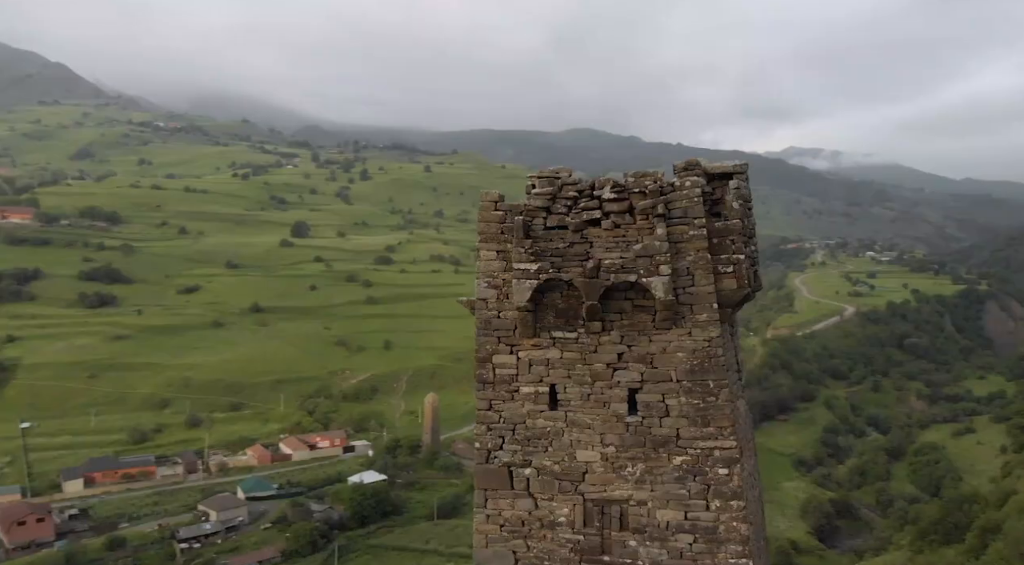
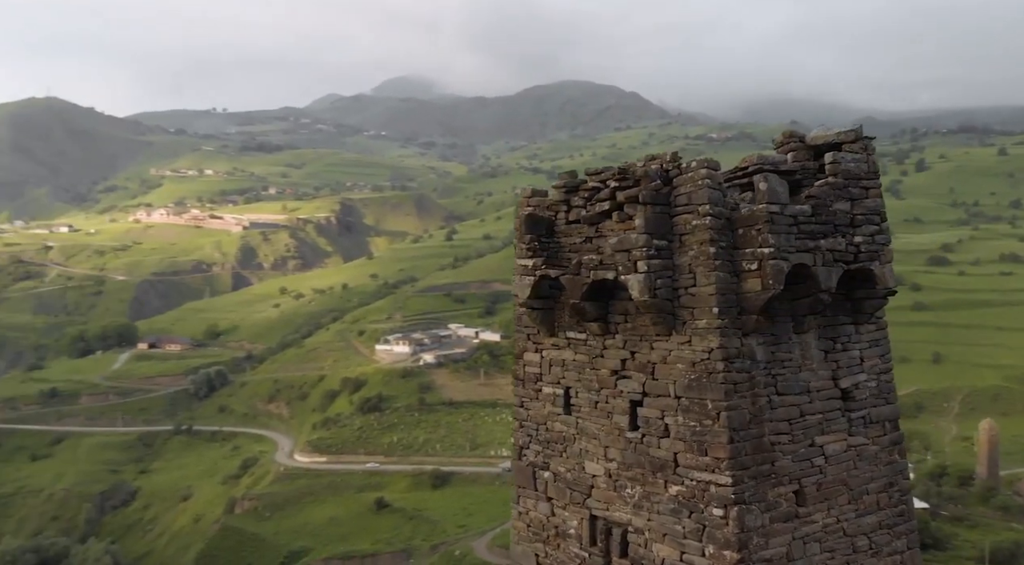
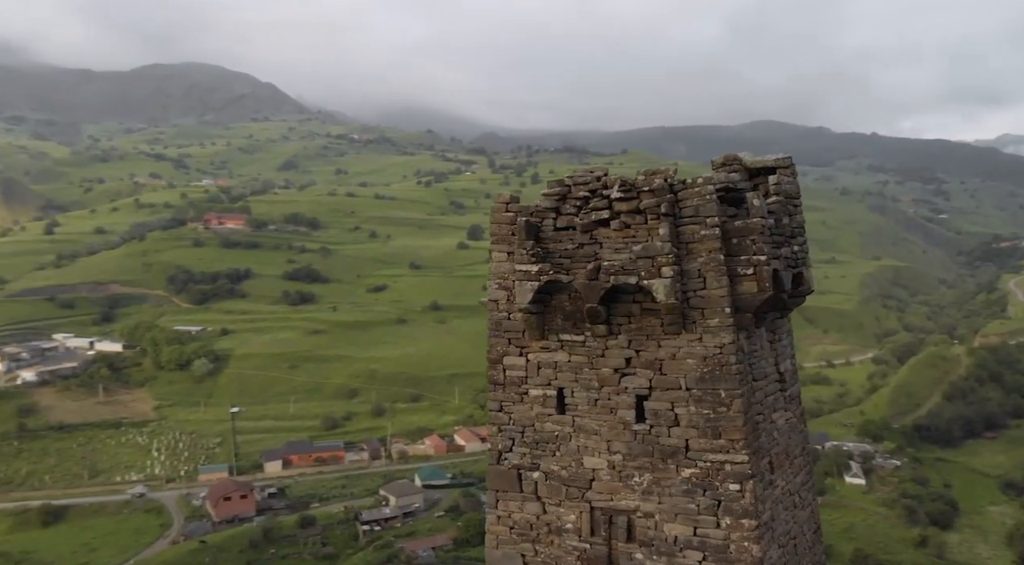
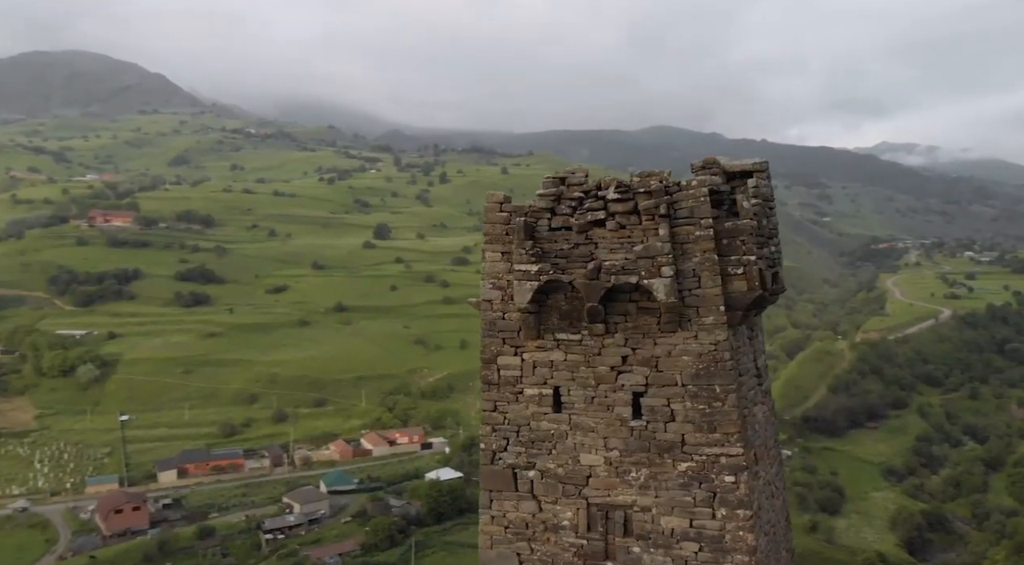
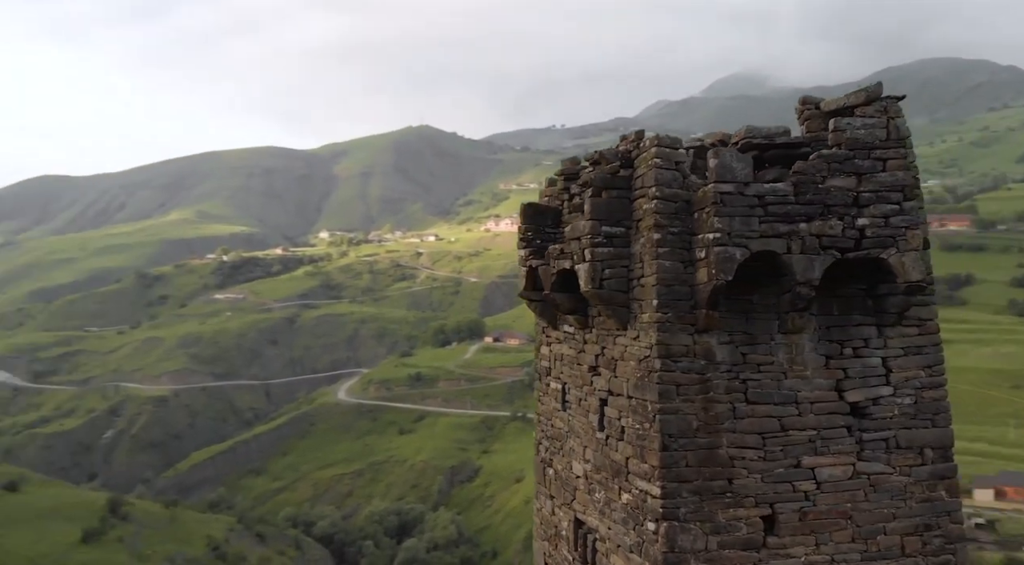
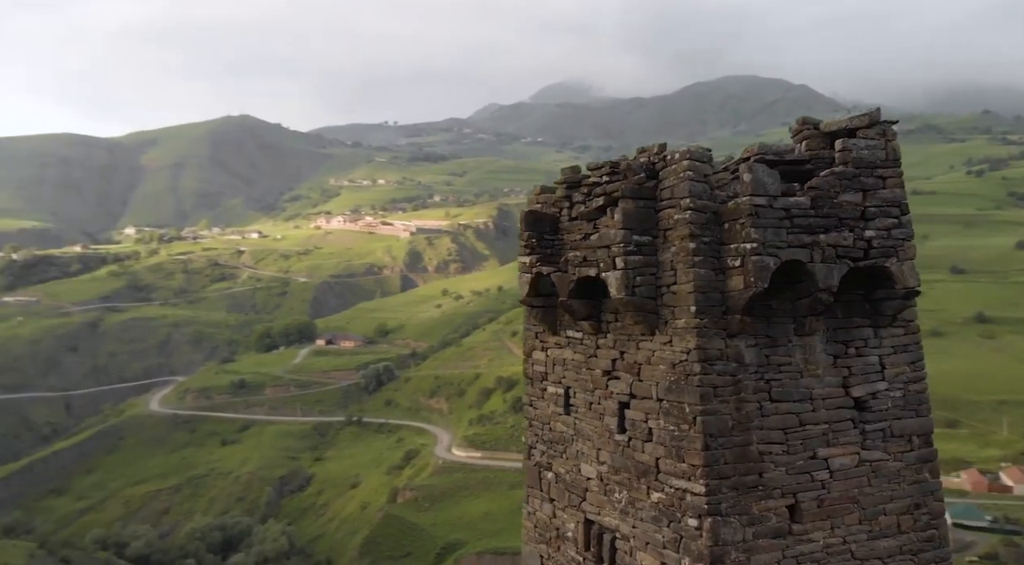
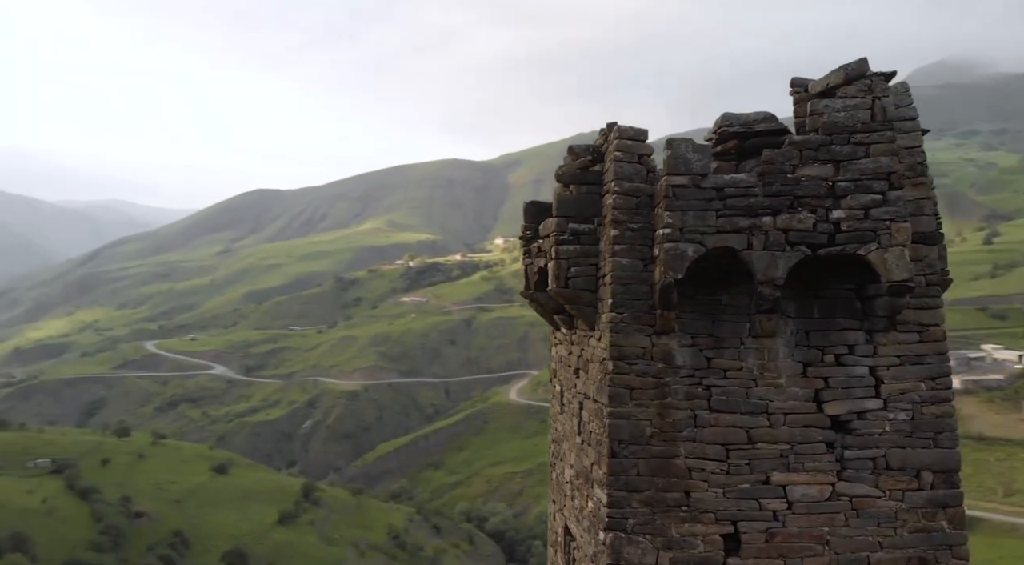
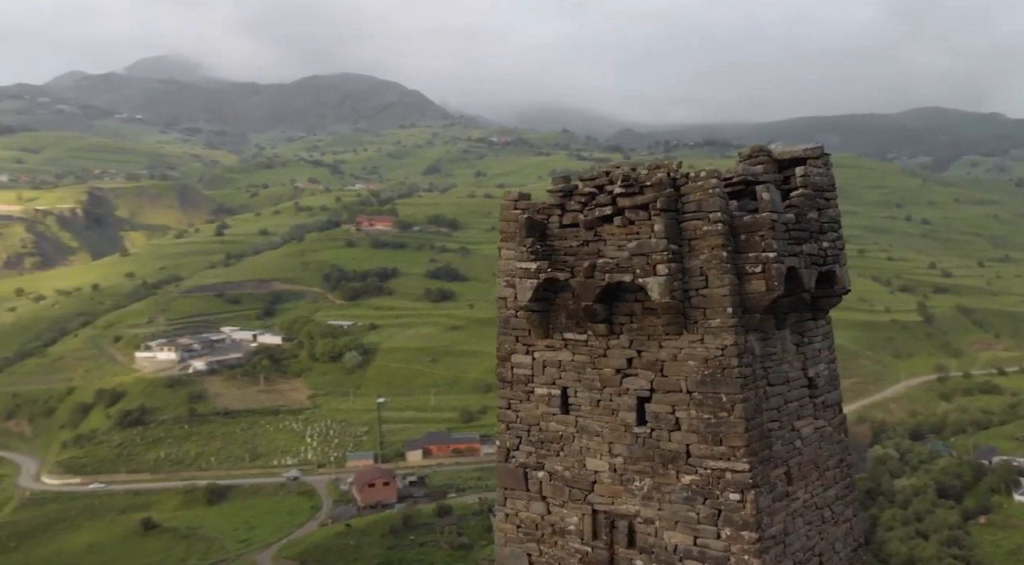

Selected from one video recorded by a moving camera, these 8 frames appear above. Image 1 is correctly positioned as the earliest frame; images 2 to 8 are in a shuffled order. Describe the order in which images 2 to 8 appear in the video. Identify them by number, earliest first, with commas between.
4, 3, 8, 2, 6, 5, 7
